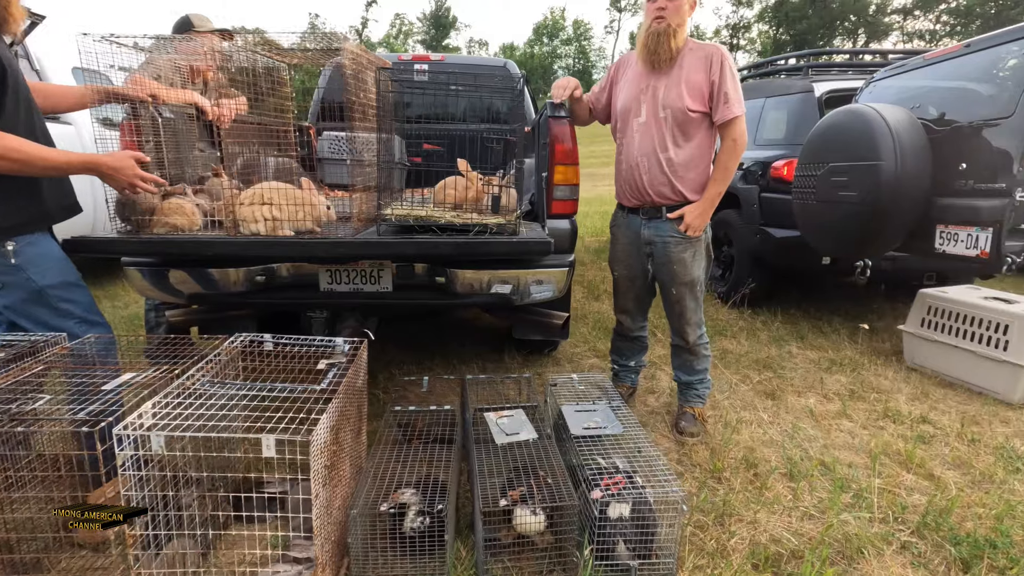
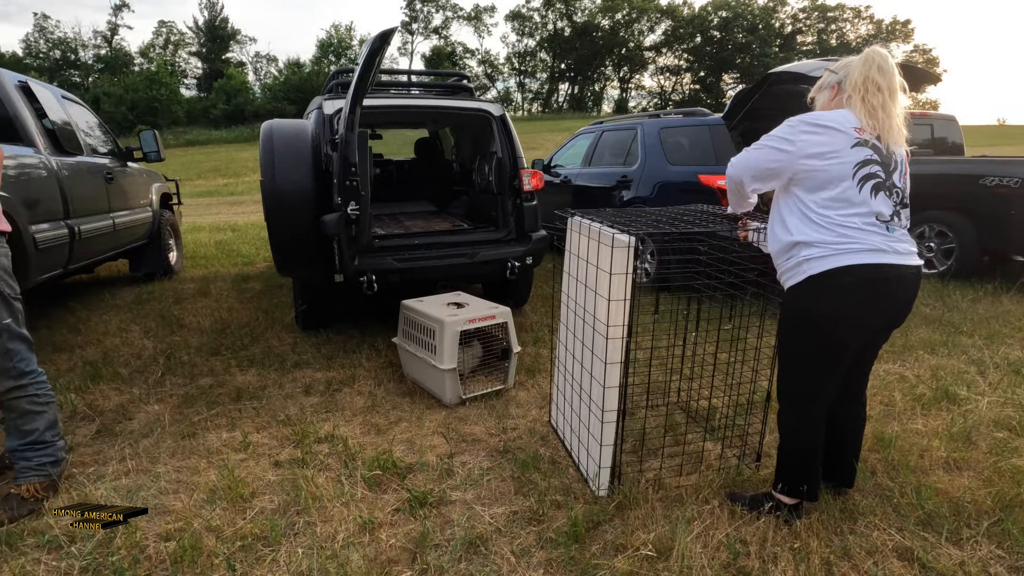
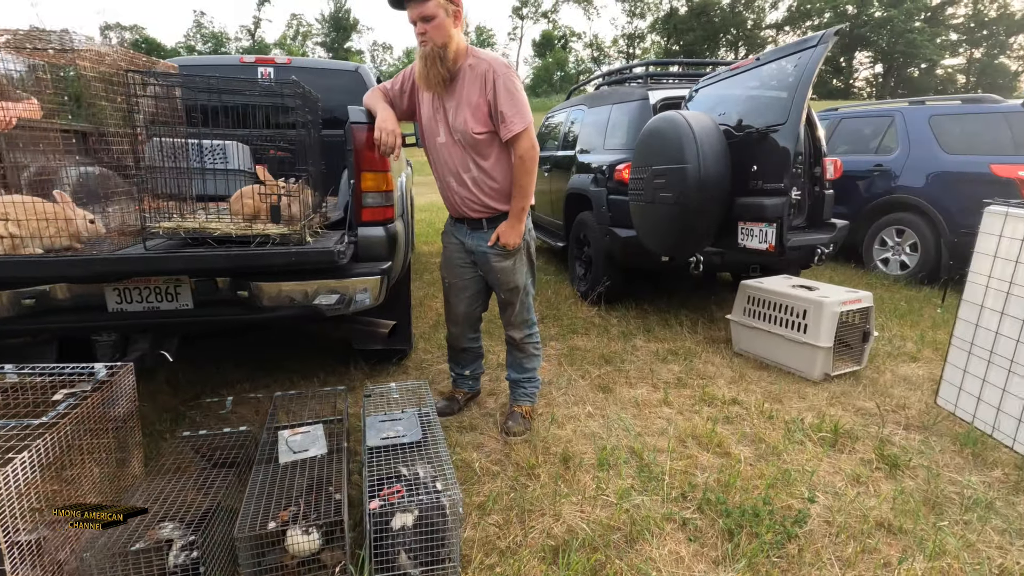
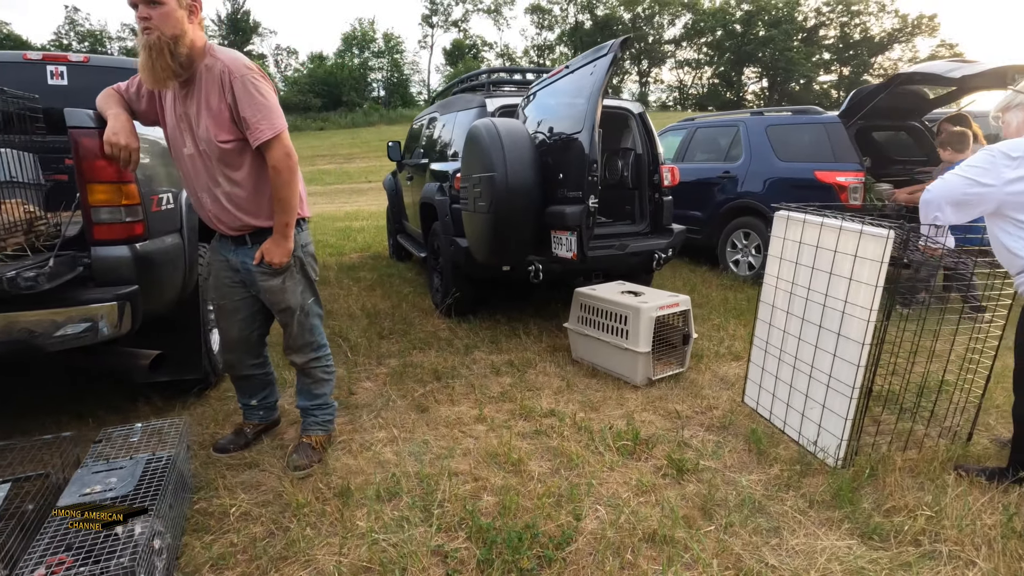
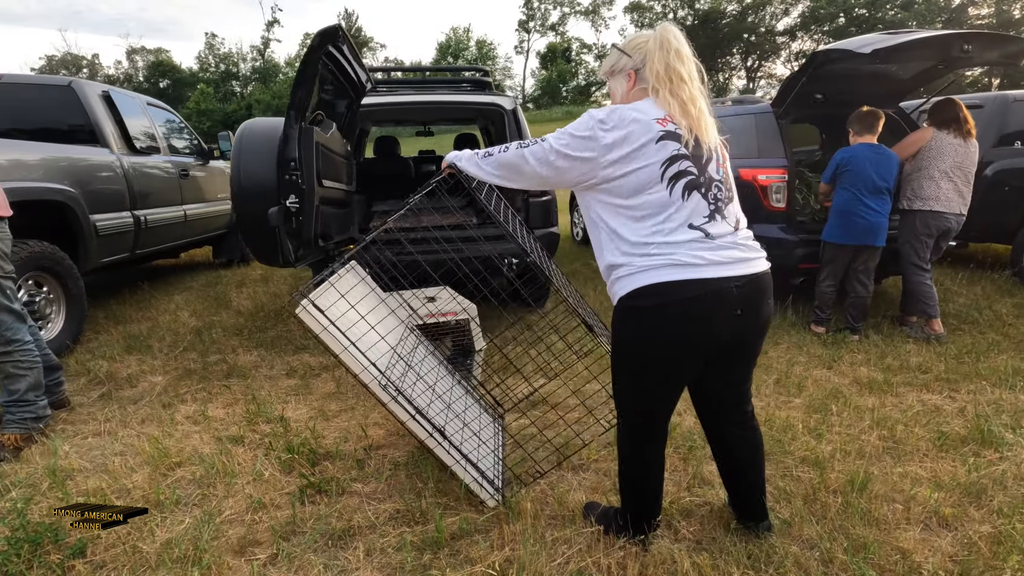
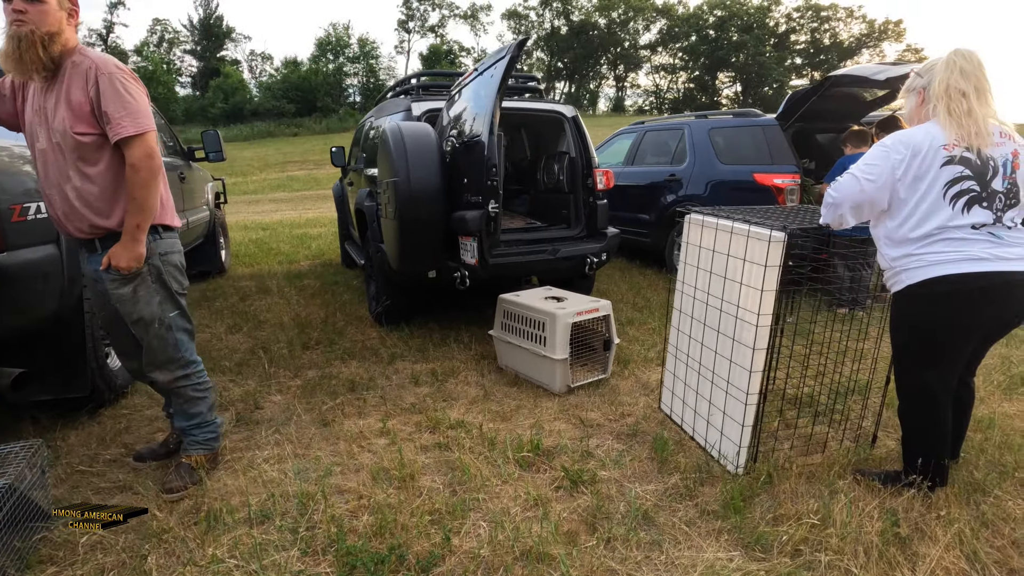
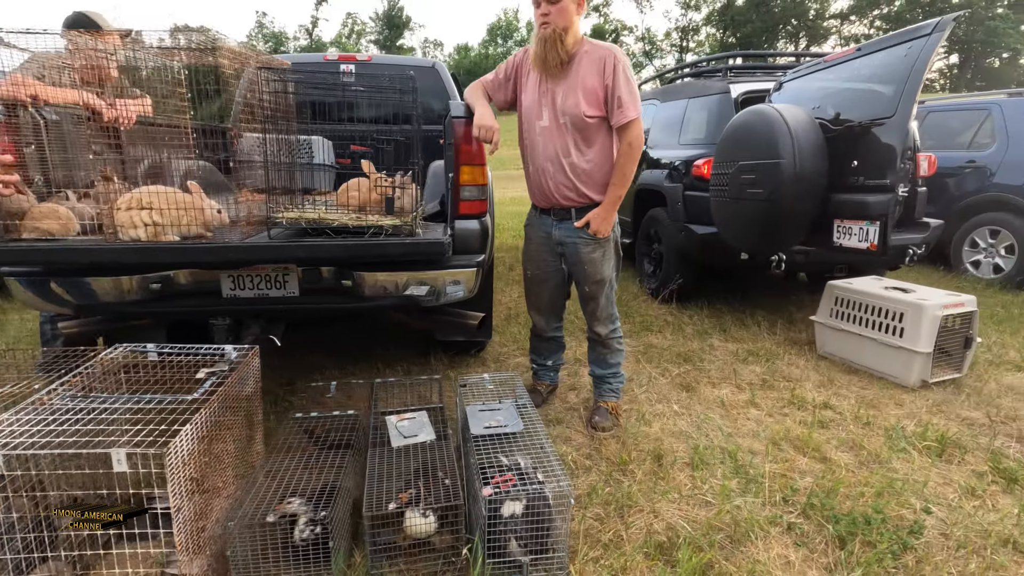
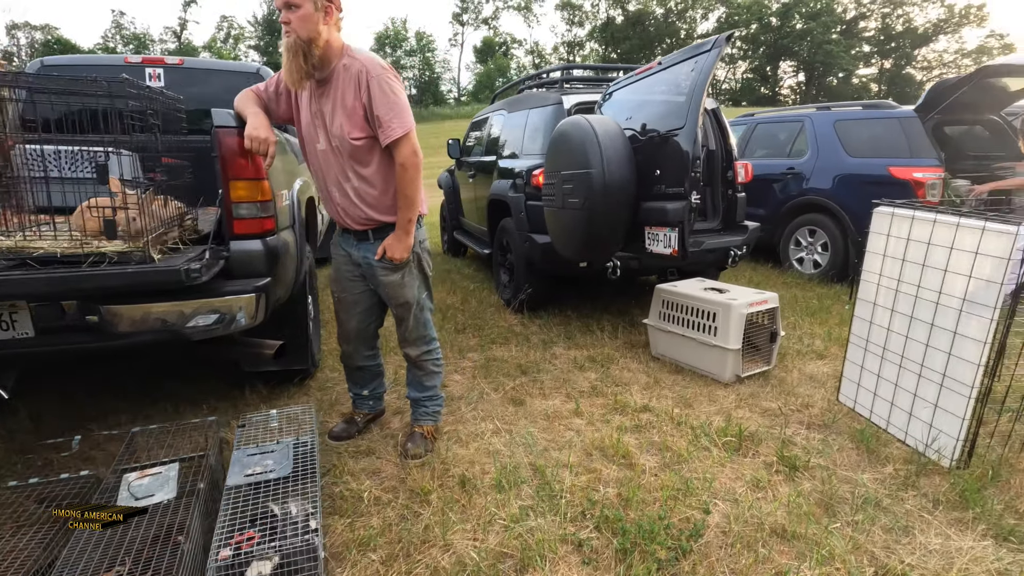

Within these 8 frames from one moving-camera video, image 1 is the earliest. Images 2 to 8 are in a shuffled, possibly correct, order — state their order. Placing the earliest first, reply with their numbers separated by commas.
7, 3, 8, 4, 6, 2, 5
